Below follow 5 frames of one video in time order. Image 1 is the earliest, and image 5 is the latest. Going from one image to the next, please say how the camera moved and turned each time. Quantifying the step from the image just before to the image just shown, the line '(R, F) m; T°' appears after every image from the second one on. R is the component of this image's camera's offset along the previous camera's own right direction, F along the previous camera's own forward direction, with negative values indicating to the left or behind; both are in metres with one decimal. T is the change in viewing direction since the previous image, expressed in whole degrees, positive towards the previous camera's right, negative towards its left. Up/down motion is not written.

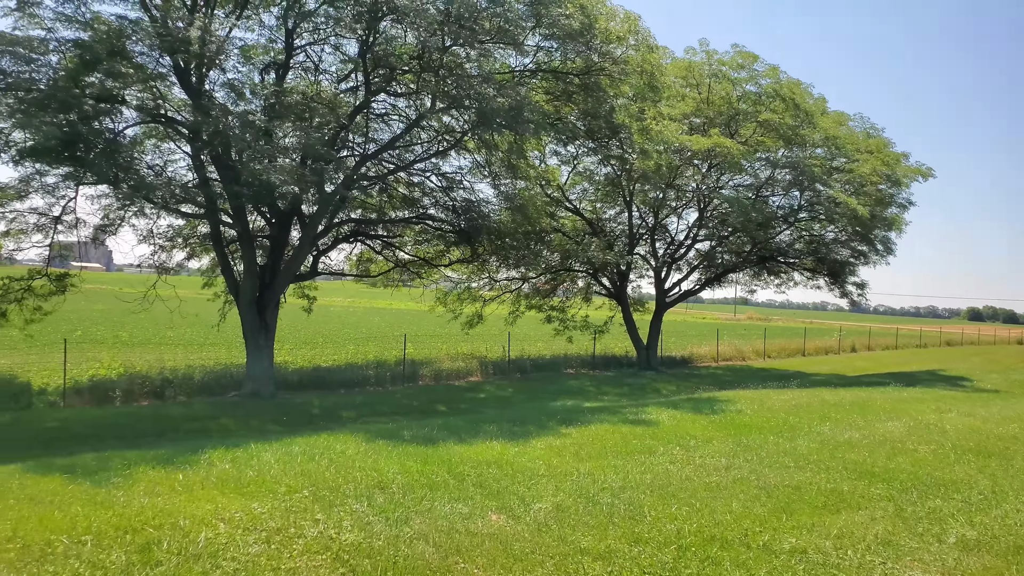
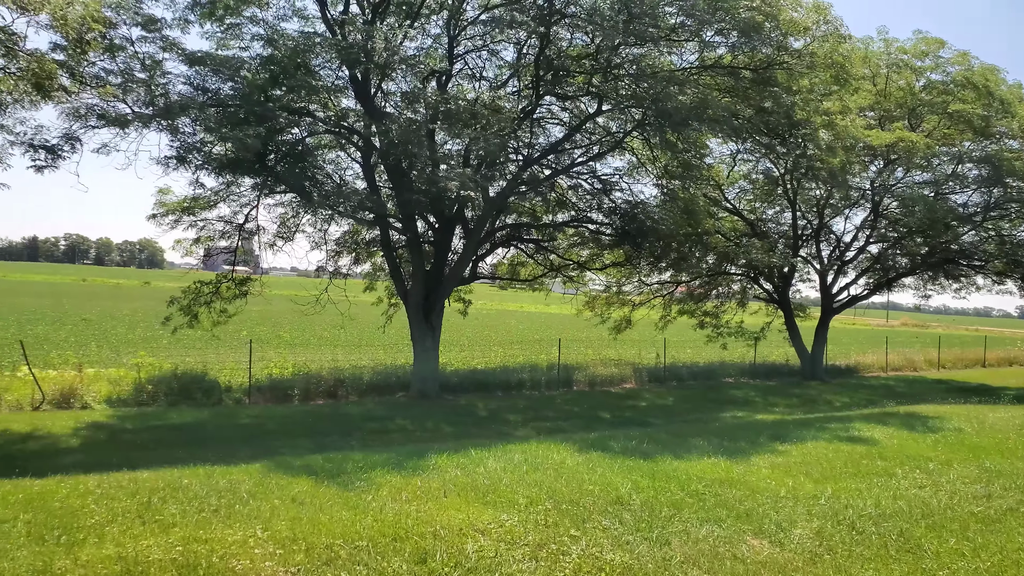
(-1.0, +0.2) m; -9°
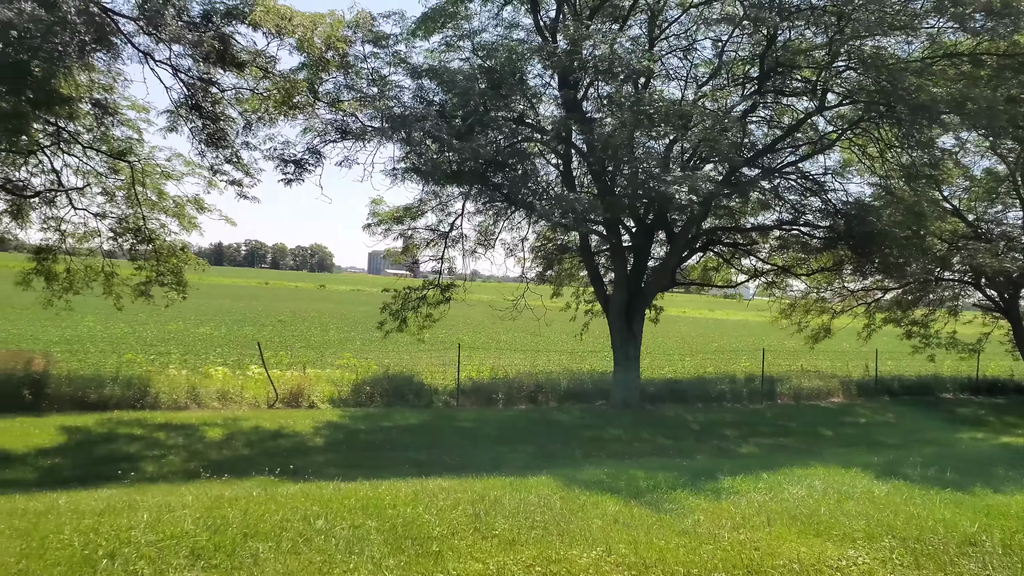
(-1.3, +0.1) m; -11°
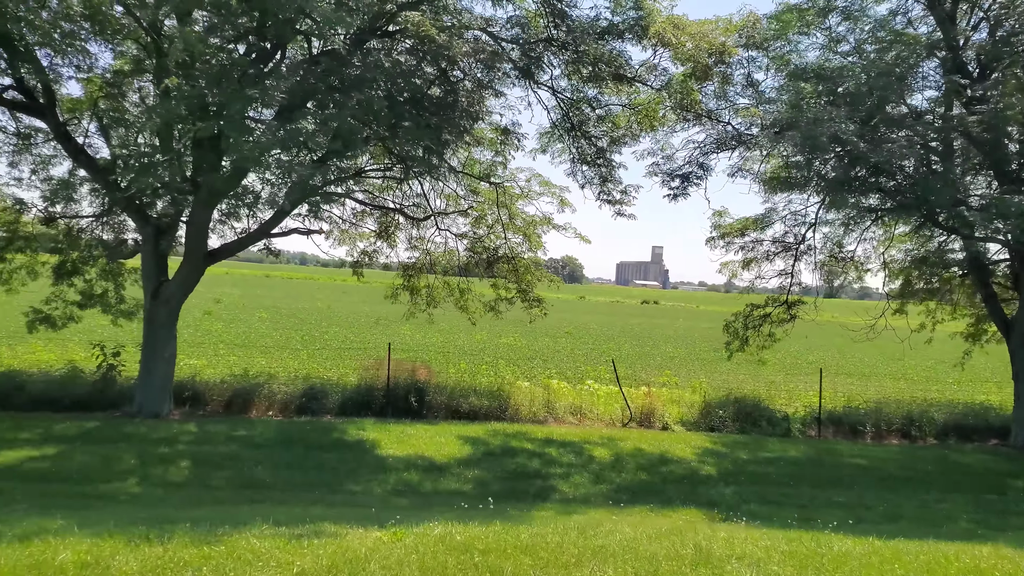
(-2.4, +0.2) m; -18°
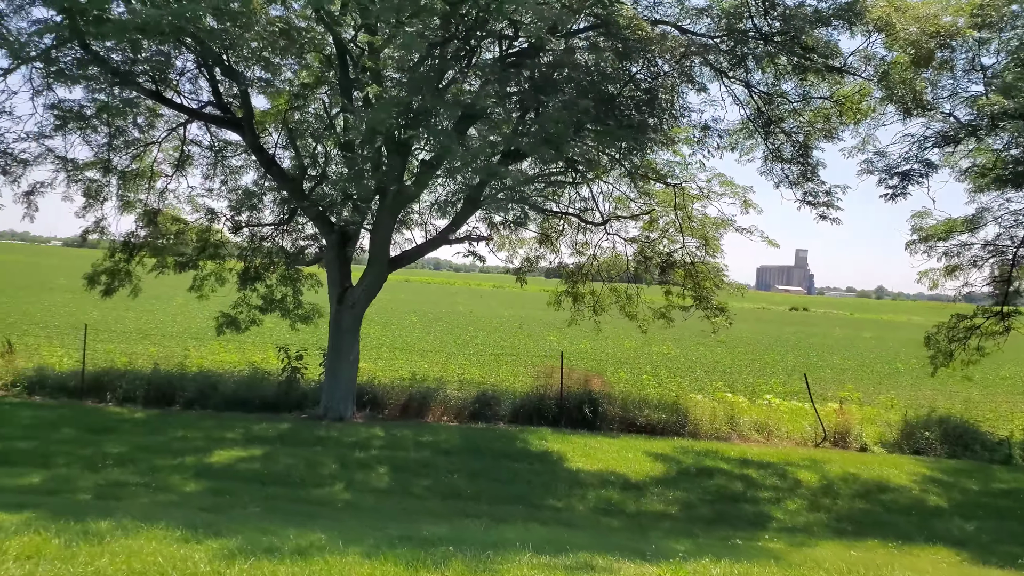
(-1.0, +0.4) m; -9°
